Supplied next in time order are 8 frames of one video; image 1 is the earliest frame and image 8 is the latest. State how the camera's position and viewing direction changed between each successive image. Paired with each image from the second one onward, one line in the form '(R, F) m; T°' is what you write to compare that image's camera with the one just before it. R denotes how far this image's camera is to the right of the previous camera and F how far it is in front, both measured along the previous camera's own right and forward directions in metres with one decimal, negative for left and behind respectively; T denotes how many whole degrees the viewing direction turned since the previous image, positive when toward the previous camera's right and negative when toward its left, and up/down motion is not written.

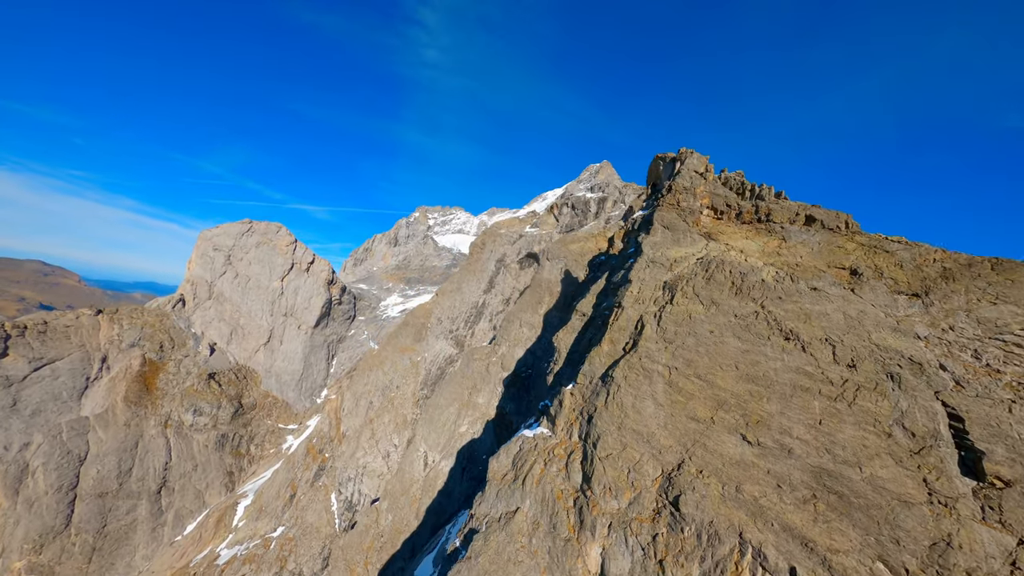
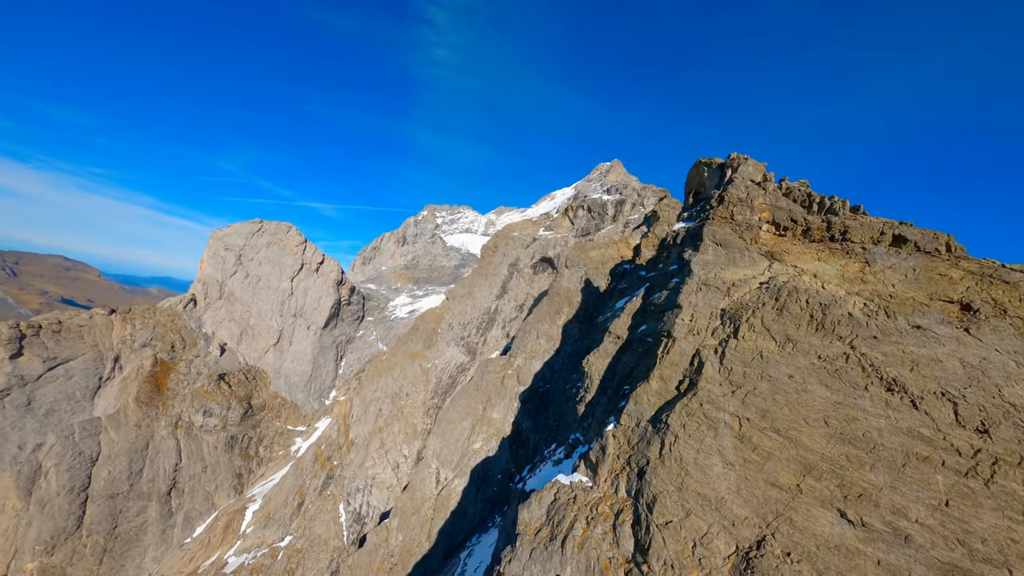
(-1.5, +2.1) m; -1°
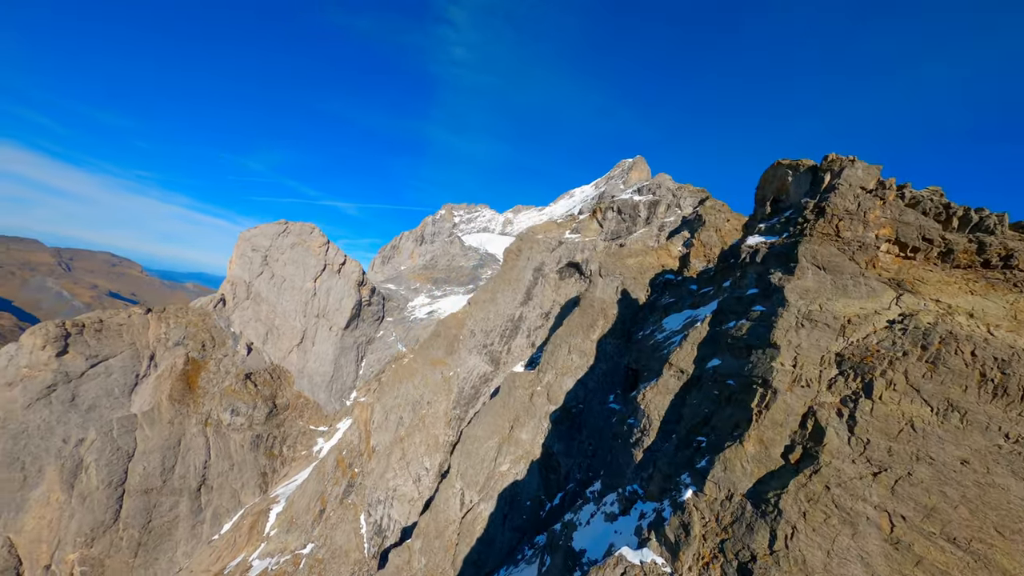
(-1.9, +2.5) m; -3°
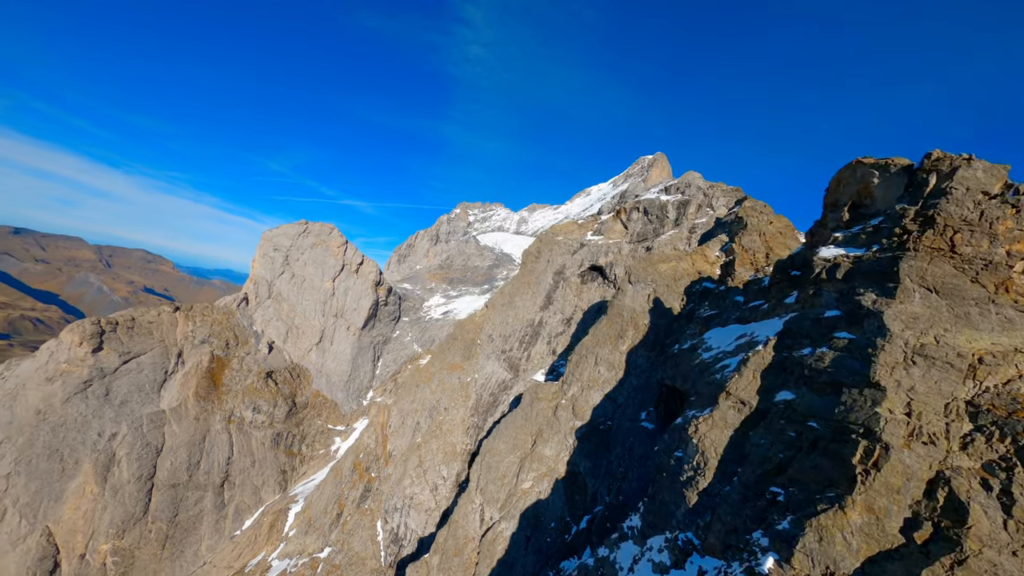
(-1.3, +1.8) m; -3°
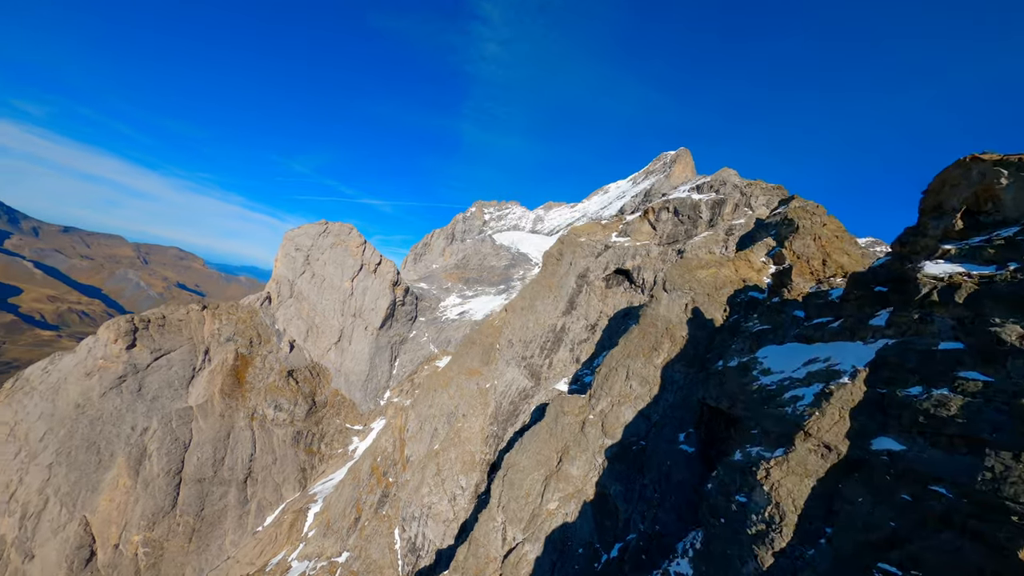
(-1.3, +1.9) m; -3°
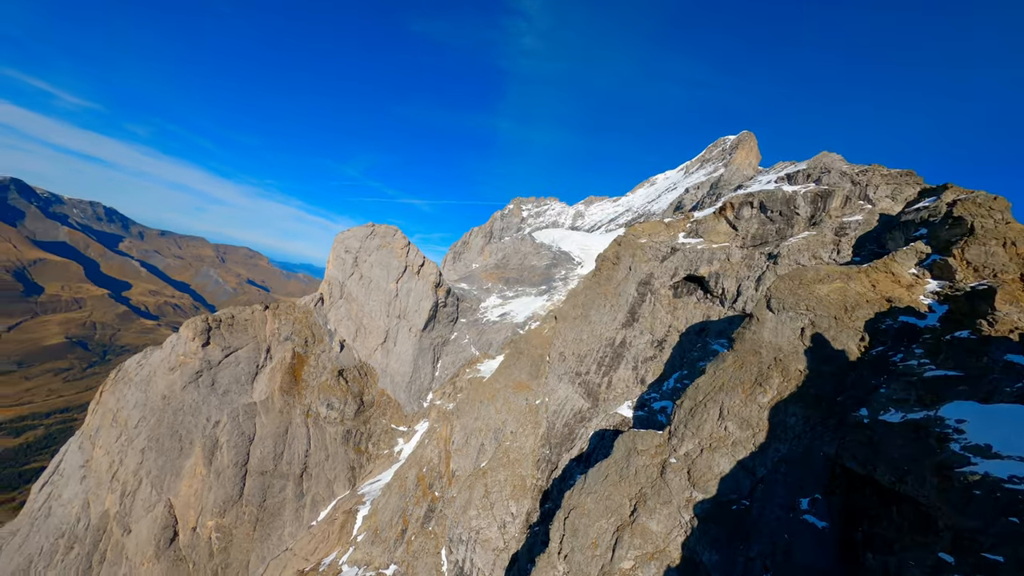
(-2.9, +4.0) m; -7°
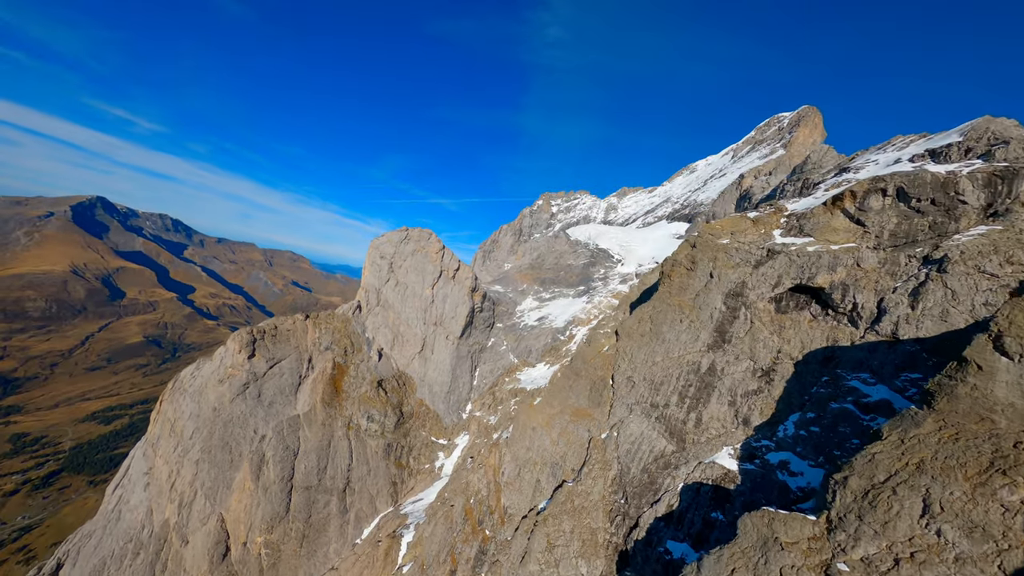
(-4.5, +6.4) m; -5°
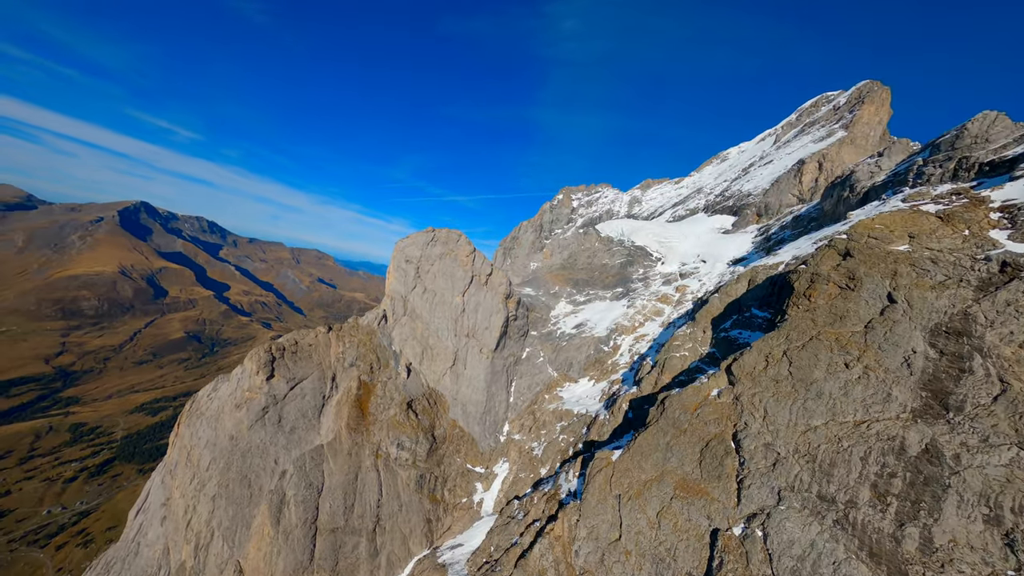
(-7.4, +11.7) m; -3°
